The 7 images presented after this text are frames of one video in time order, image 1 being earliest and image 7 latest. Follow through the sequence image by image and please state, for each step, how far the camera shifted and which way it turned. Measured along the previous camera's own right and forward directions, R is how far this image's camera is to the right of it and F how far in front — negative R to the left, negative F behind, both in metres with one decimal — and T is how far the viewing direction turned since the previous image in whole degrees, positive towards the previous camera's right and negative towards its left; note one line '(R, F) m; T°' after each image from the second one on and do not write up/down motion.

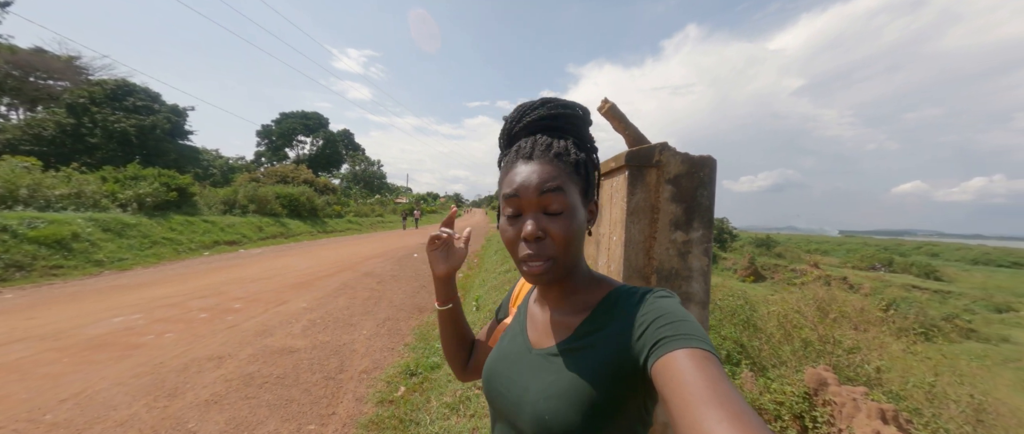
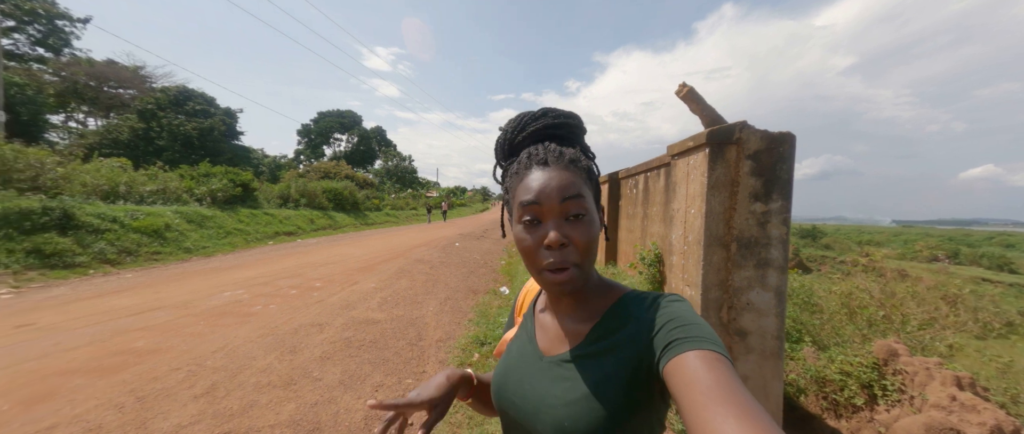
(-0.5, -0.4) m; -5°
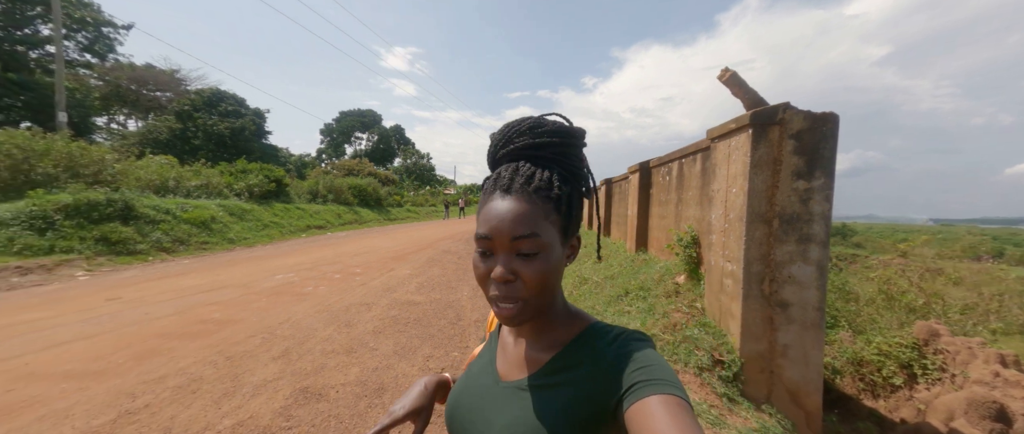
(-0.3, -0.2) m; -3°
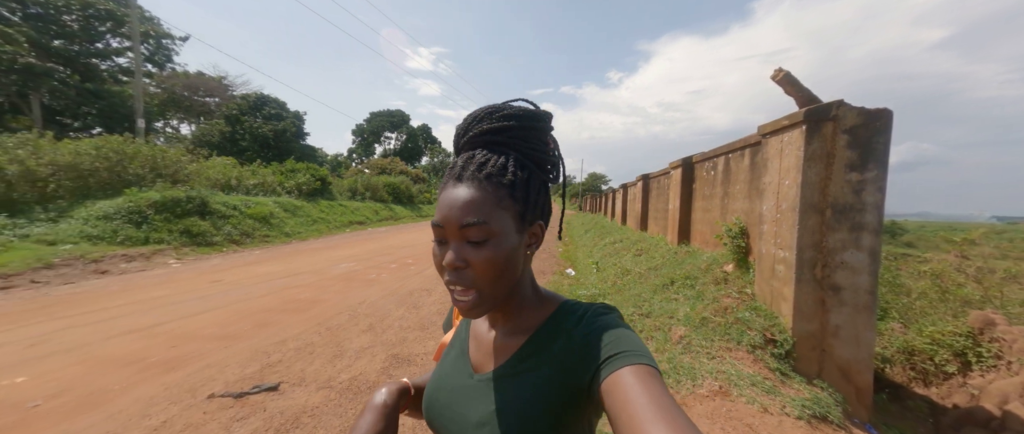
(-0.4, -0.4) m; -4°
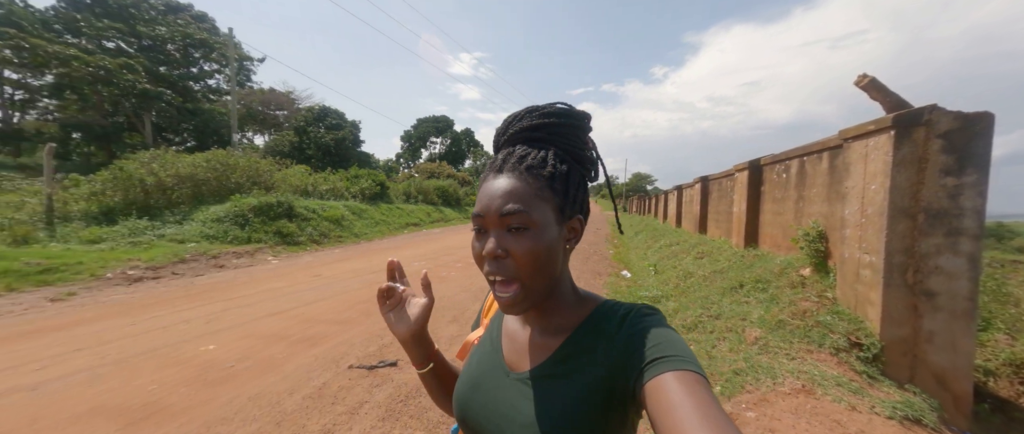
(-0.4, -0.4) m; -7°
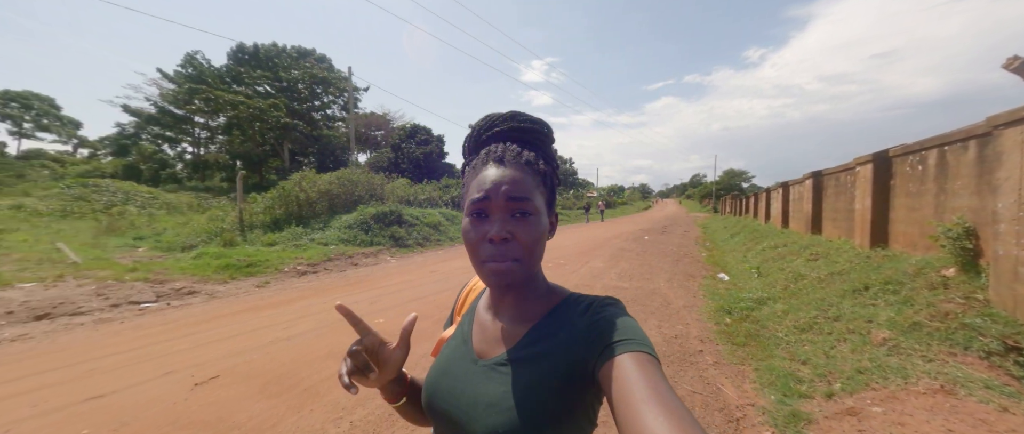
(-0.3, -0.6) m; -13°
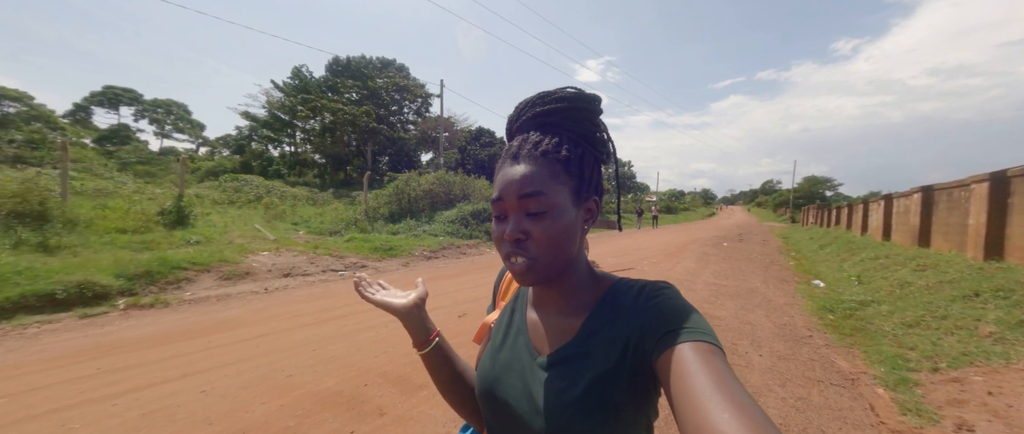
(-1.5, -1.5) m; -8°
